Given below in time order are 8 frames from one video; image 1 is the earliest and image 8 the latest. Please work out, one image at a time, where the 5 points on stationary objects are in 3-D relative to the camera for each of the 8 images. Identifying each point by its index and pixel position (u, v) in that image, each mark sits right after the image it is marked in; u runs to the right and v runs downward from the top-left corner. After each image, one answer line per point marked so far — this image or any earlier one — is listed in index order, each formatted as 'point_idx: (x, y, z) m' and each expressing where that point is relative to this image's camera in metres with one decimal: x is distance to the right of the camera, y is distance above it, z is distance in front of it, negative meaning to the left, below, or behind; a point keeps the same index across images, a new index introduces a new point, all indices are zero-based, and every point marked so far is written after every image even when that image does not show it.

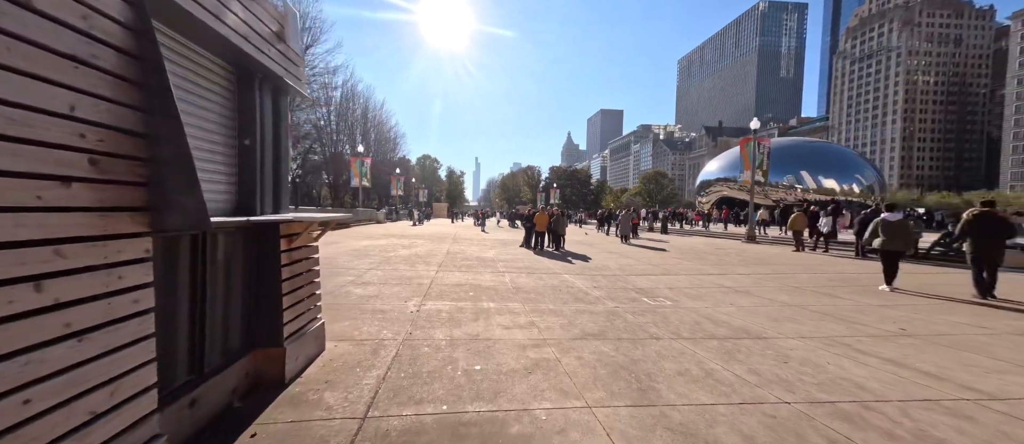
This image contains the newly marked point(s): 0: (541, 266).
0: (+0.7, -1.1, +9.3) m
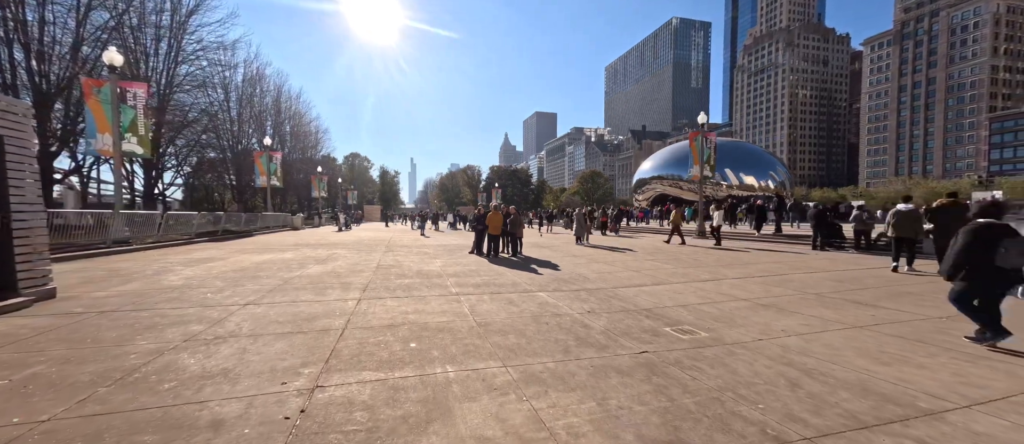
0: (-0.1, -1.2, +7.1) m
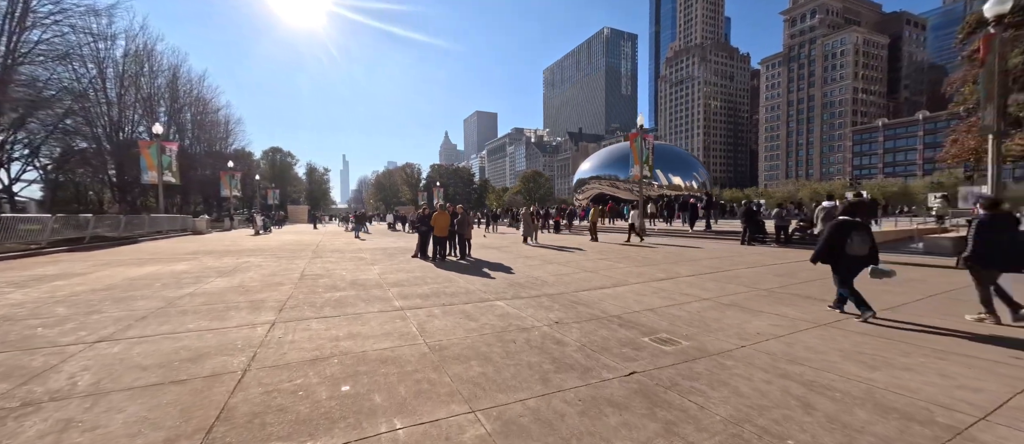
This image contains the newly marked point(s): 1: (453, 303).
0: (-0.9, -1.2, +6.2) m
1: (-0.8, -1.2, +5.3) m
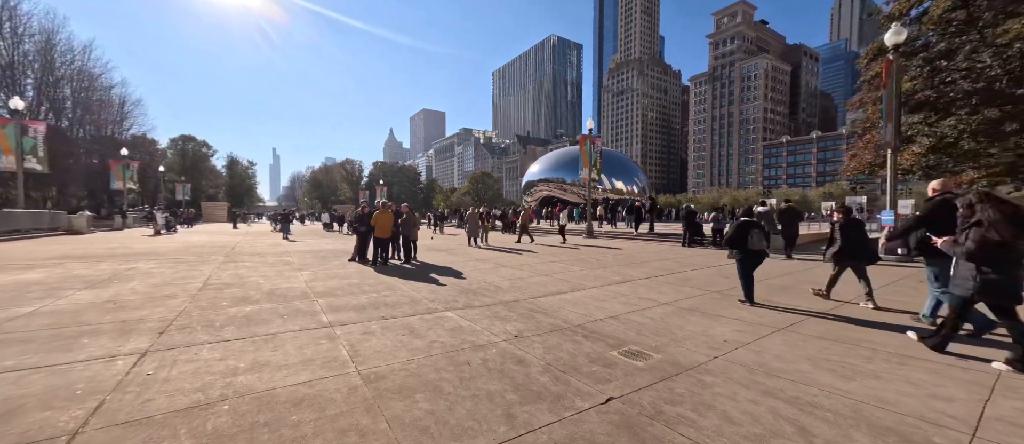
0: (-1.7, -1.2, +5.4) m
1: (-1.4, -1.2, +4.5) m
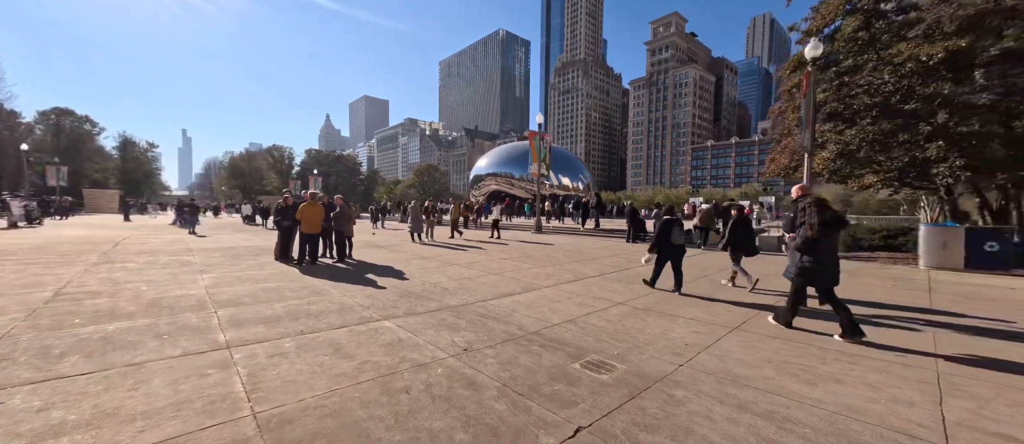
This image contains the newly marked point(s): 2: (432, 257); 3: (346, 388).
0: (-2.4, -1.1, +4.6) m
1: (-2.0, -1.1, +3.7) m
2: (-2.1, -0.9, +9.8) m
3: (-1.2, -1.2, +2.6) m
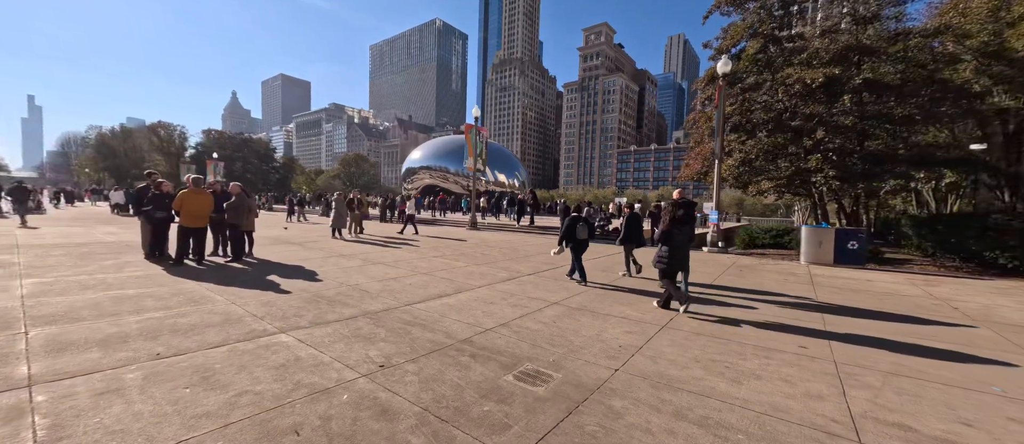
0: (-3.1, -1.0, +3.8) m
1: (-2.6, -1.0, +2.9) m
2: (-3.9, -0.8, +8.9) m
3: (-1.6, -1.1, +2.0) m
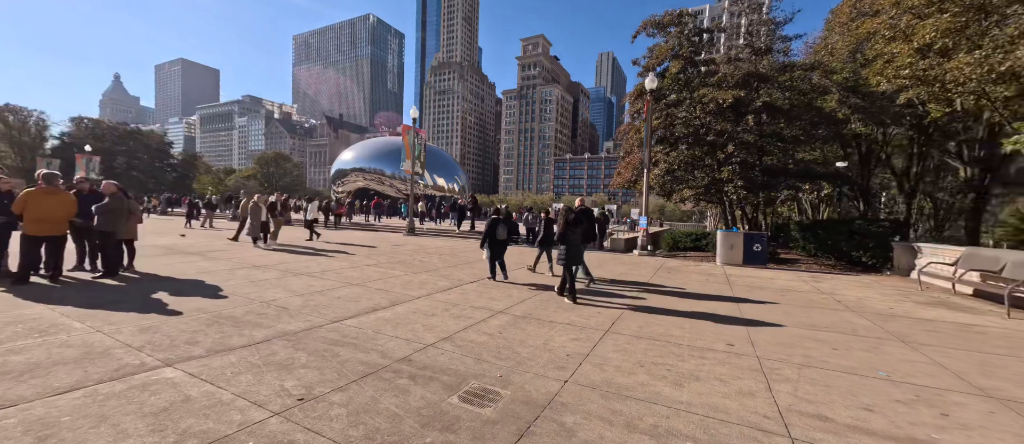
0: (-3.6, -1.0, +2.9) m
1: (-3.0, -1.1, +2.2) m
2: (-5.2, -0.9, +7.9) m
3: (-1.8, -1.2, +1.4) m
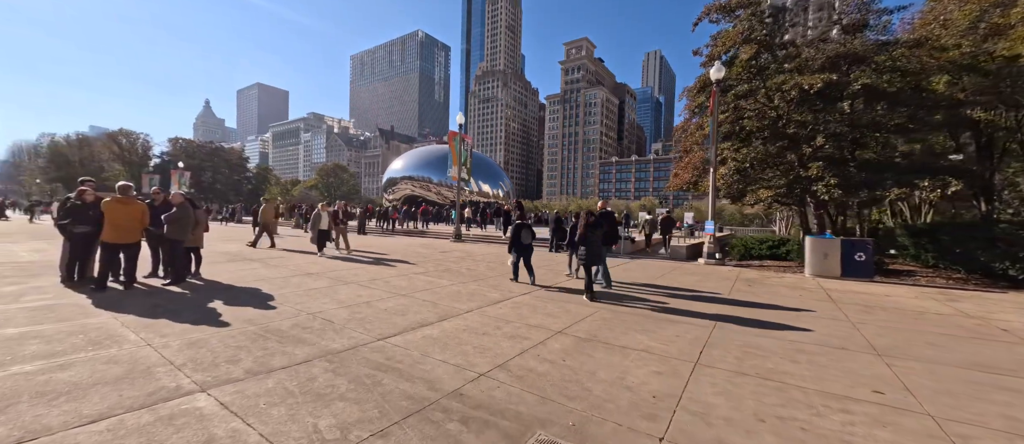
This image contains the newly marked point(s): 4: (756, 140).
0: (-3.1, -1.1, +2.7) m
1: (-2.6, -1.2, +1.9) m
2: (-4.1, -1.1, +7.8) m
3: (-1.5, -1.2, +1.0) m
4: (+9.2, +3.1, +13.8) m
